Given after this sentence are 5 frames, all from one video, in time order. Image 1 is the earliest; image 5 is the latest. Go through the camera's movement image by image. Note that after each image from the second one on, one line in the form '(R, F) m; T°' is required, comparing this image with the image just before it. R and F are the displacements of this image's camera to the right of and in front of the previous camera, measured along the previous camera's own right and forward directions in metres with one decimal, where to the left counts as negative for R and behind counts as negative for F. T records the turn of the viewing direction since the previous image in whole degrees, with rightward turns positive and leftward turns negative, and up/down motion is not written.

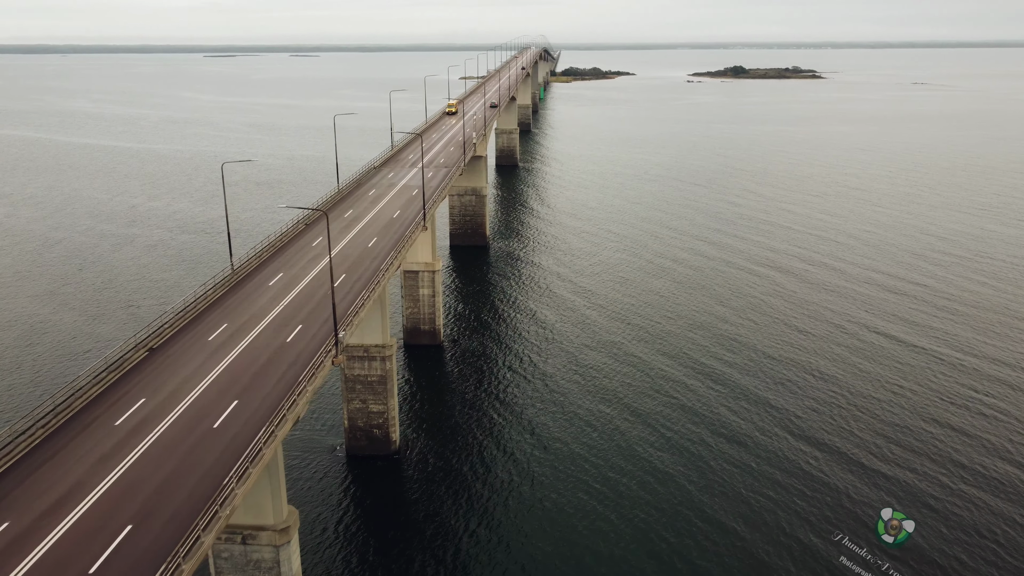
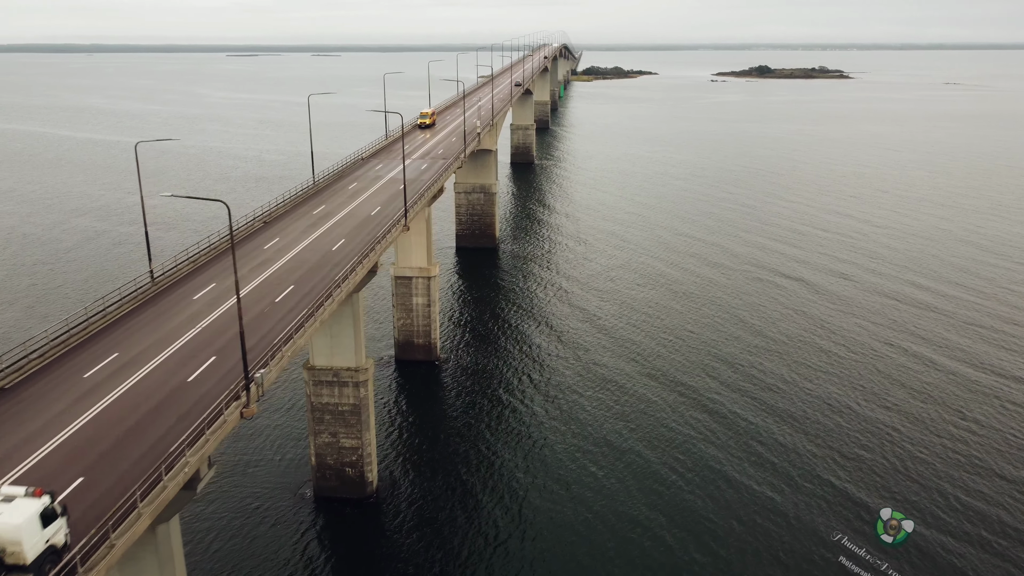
(+0.6, +6.2) m; -1°
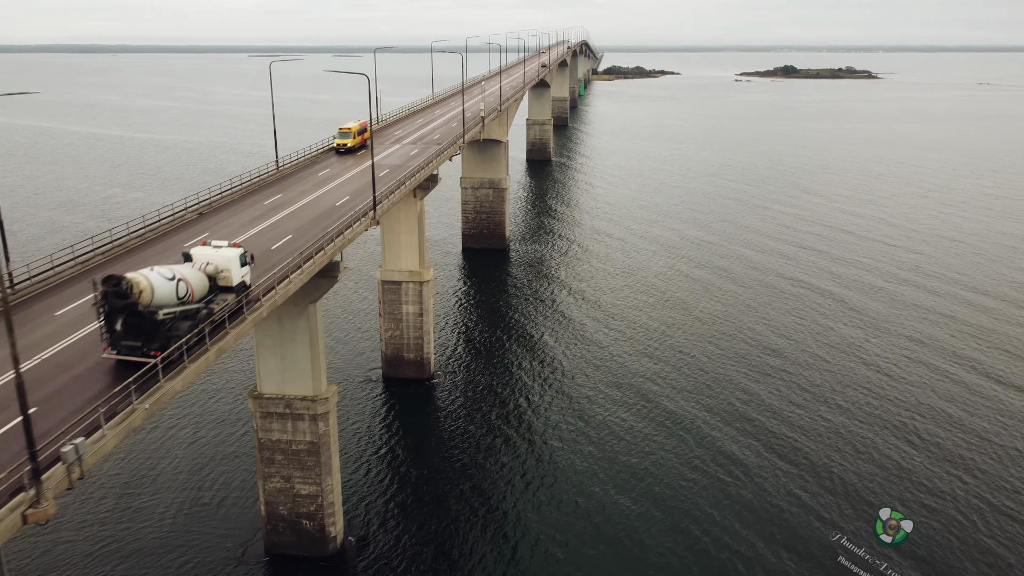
(+0.5, +6.3) m; -1°
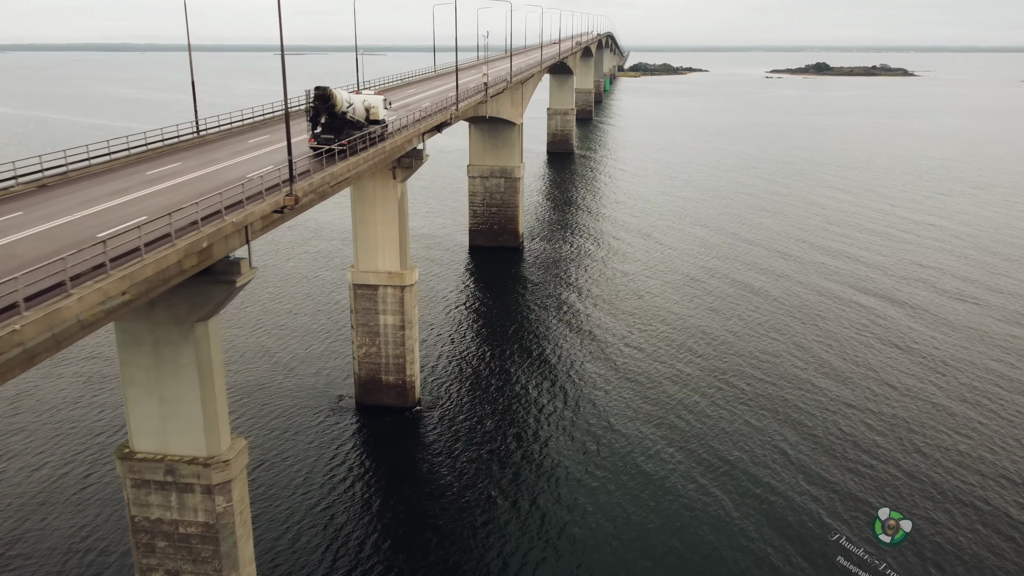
(+0.6, +8.0) m; -1°
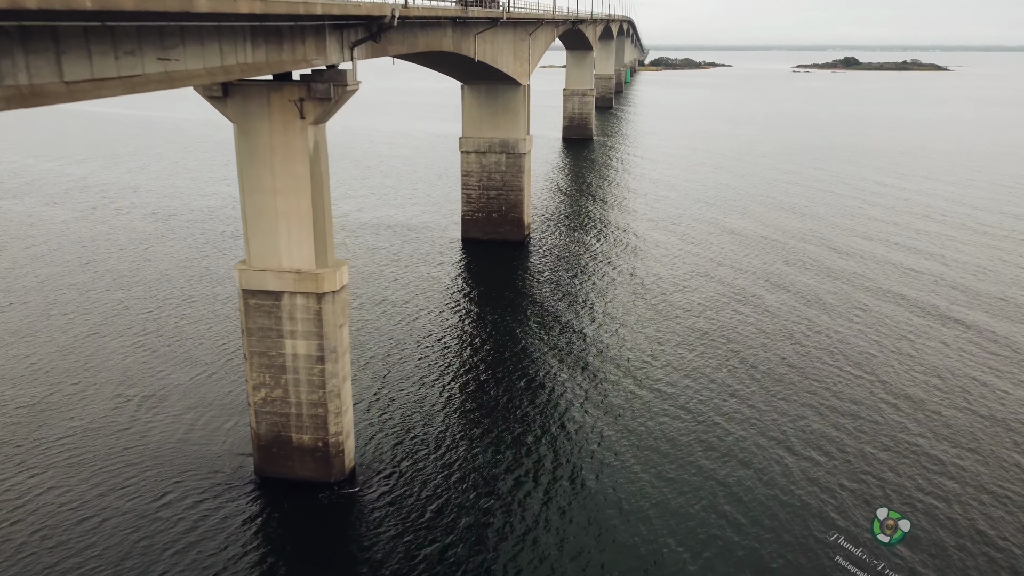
(+0.7, +11.4) m; -1°
